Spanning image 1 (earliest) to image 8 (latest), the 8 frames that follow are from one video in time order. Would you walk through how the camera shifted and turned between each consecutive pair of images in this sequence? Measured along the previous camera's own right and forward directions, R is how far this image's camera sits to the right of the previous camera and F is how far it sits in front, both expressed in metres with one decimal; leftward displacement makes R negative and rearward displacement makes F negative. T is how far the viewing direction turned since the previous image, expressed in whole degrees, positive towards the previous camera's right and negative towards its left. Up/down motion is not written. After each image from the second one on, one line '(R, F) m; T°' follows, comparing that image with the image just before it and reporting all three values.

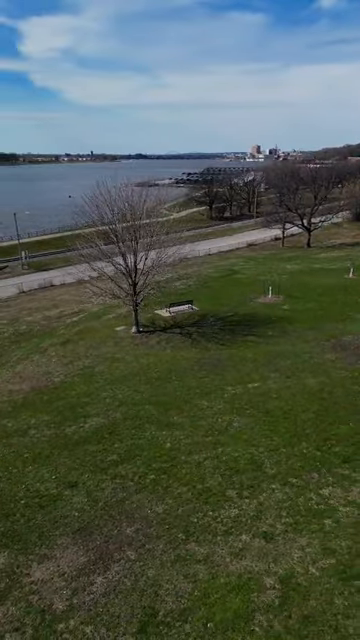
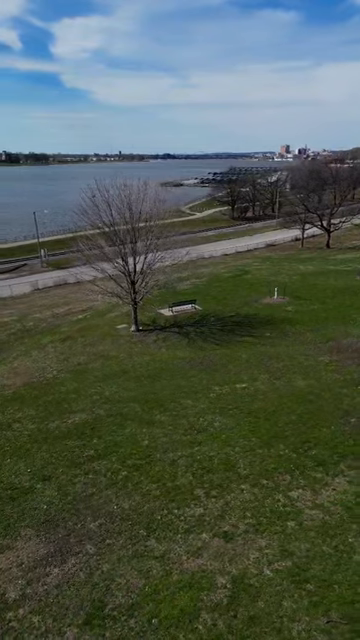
(+1.0, 0.0) m; -3°
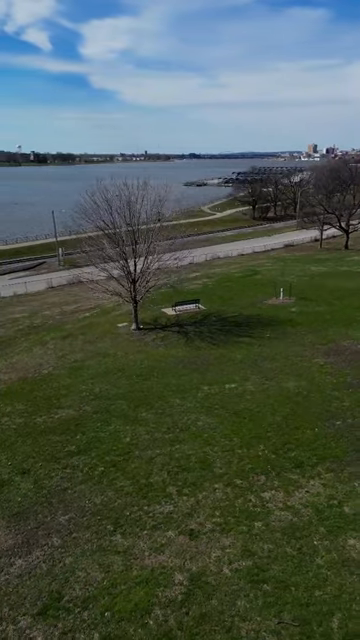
(+0.9, 0.0) m; -3°
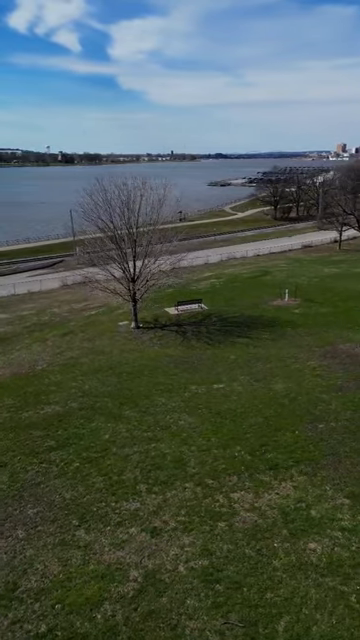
(+1.0, 0.0) m; -3°
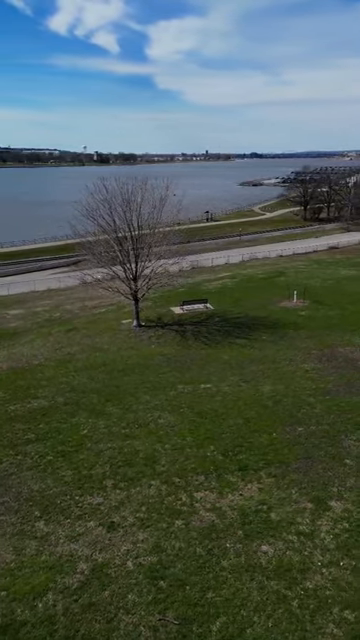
(+1.2, 0.0) m; -4°
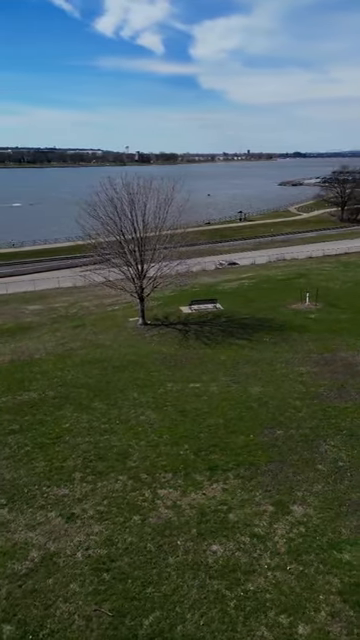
(+1.3, 0.0) m; -4°
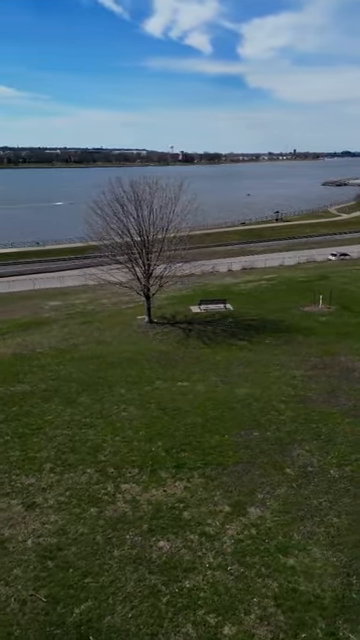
(+1.4, 0.0) m; -5°
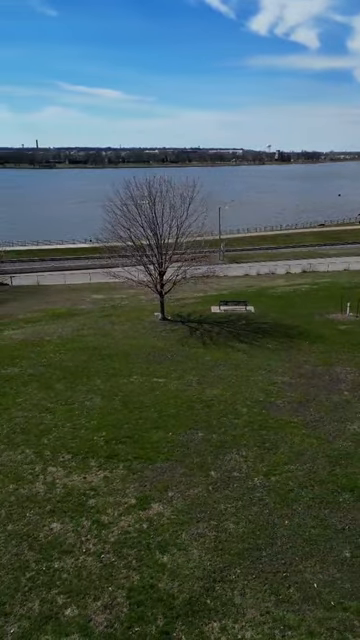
(+3.2, +0.1) m; -10°
